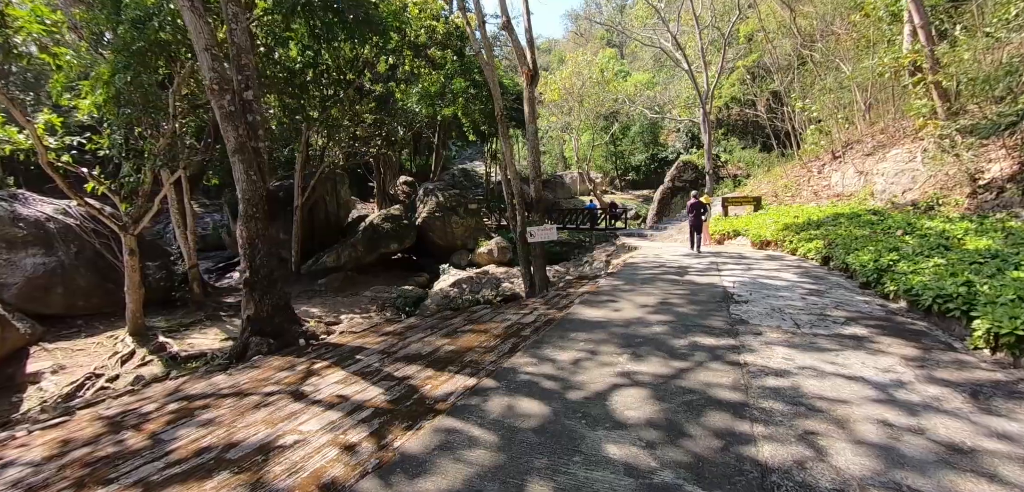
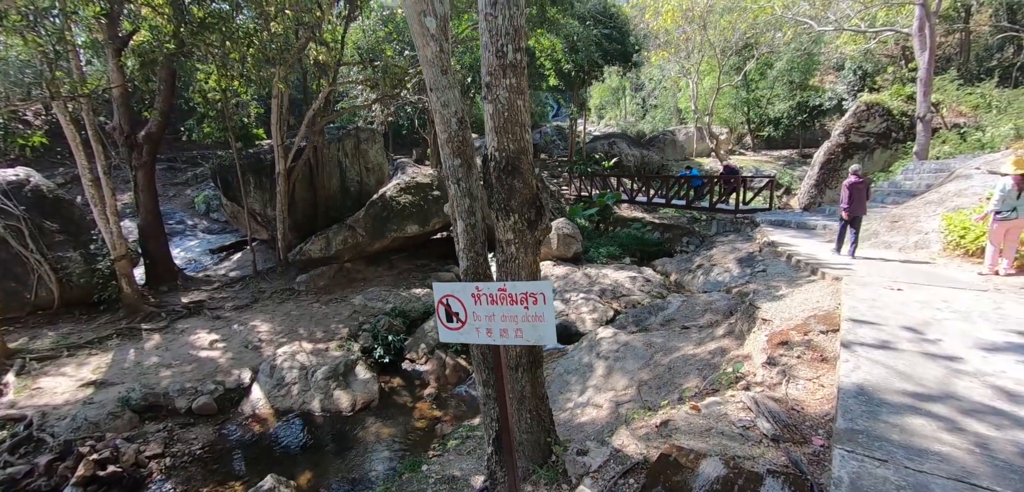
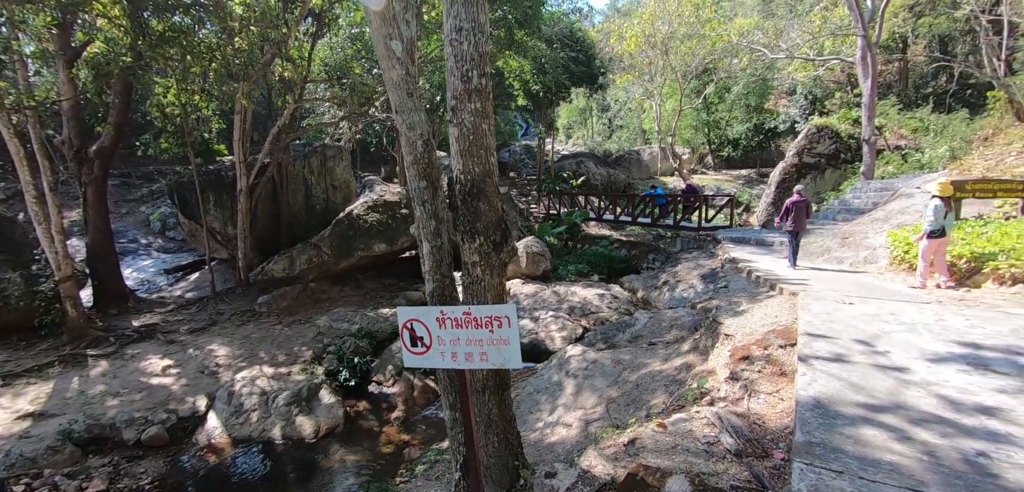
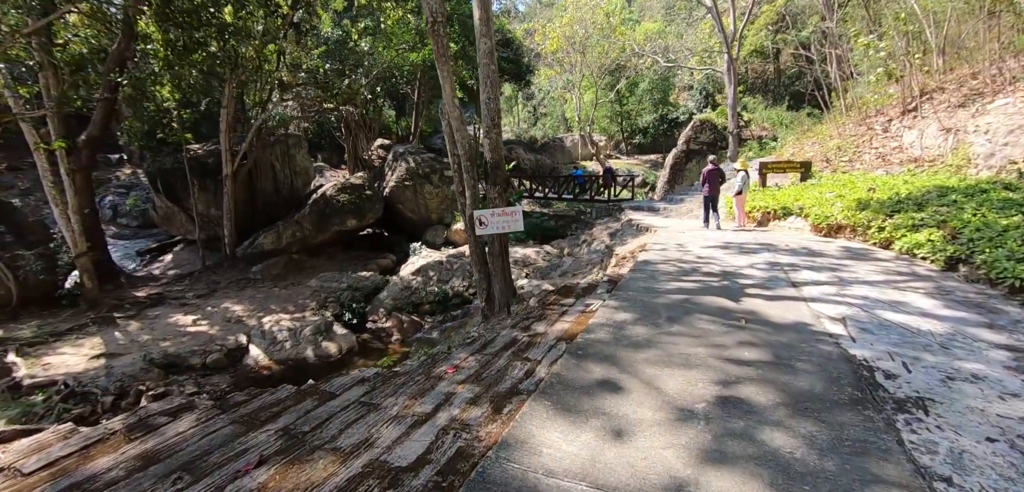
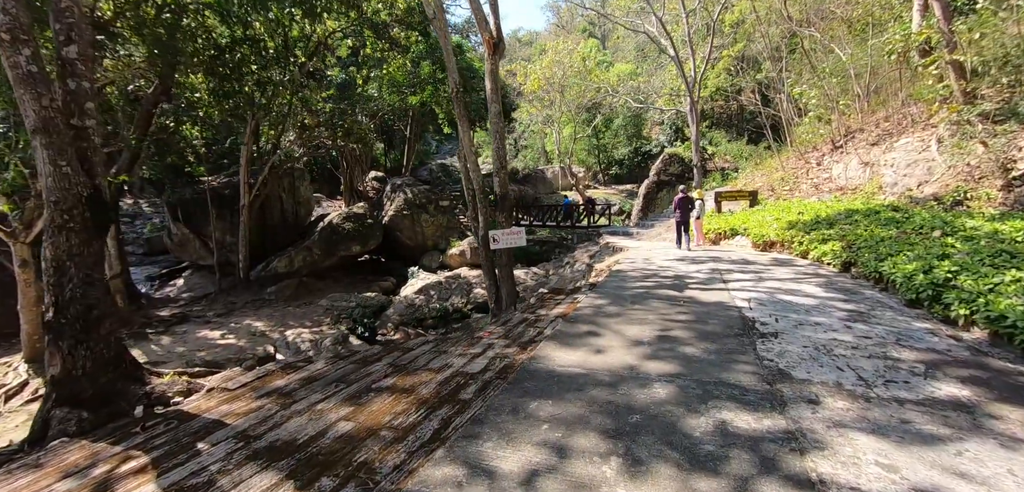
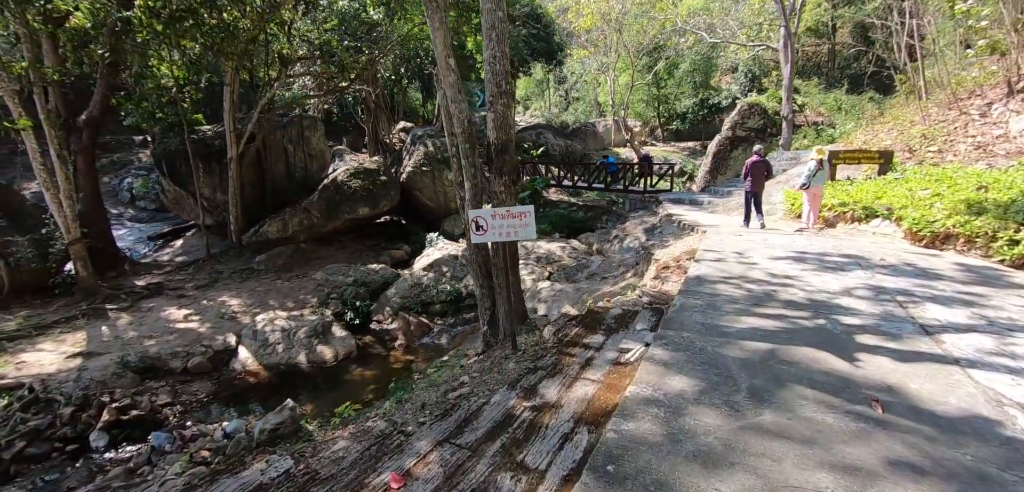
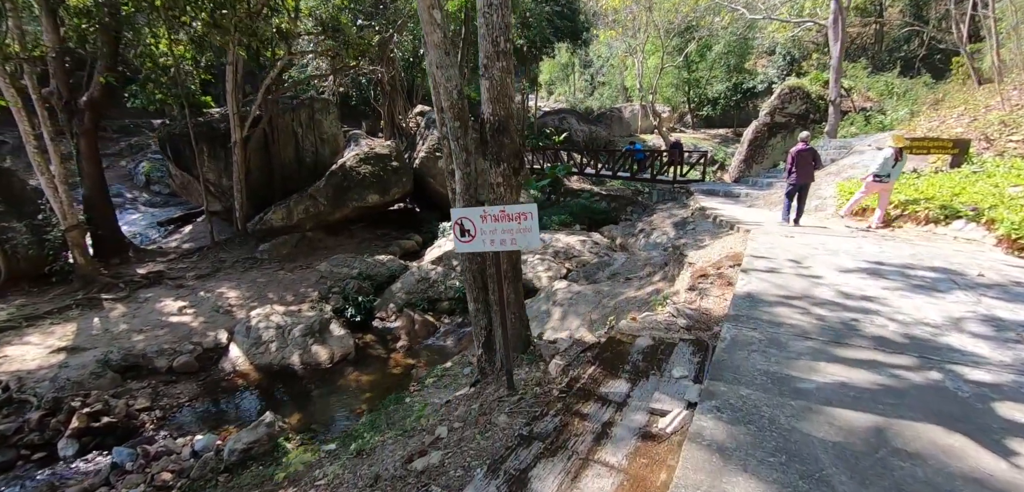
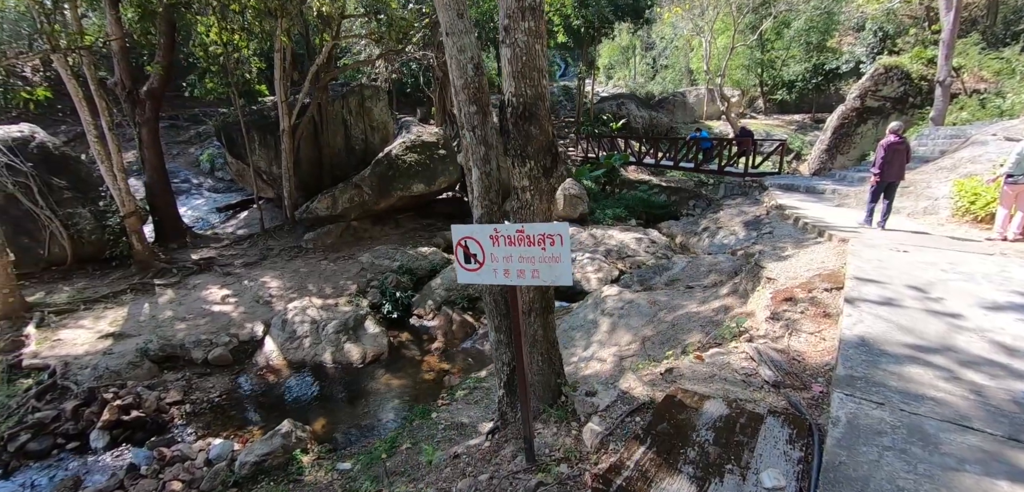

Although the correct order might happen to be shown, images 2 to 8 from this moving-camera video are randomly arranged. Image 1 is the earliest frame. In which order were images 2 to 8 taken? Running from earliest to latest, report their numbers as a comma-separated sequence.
5, 4, 6, 7, 8, 2, 3
